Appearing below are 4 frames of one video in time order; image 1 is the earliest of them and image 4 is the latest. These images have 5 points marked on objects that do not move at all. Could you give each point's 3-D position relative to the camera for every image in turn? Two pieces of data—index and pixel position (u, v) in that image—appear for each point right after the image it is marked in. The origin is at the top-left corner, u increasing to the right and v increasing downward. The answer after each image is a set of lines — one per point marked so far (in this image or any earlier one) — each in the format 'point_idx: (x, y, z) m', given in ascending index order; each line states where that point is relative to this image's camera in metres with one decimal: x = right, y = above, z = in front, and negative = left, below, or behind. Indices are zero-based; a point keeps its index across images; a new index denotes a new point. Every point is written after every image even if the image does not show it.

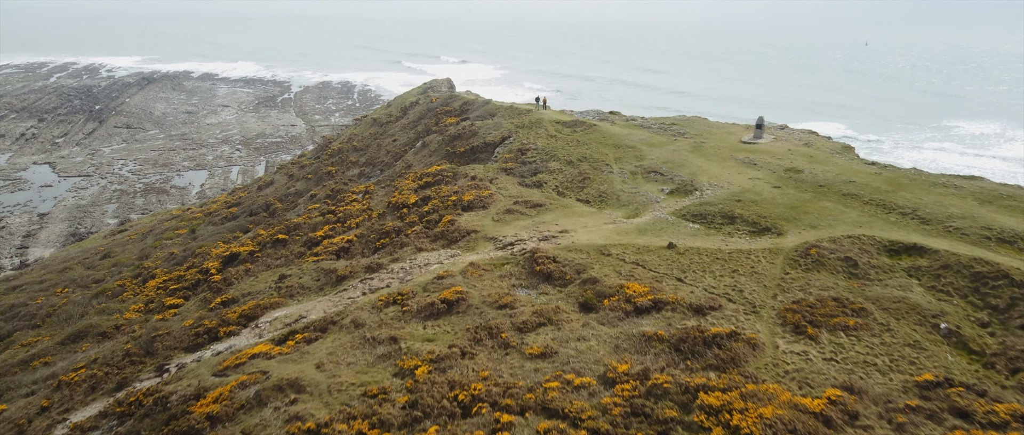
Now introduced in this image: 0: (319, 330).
0: (-5.6, -3.3, +14.2) m
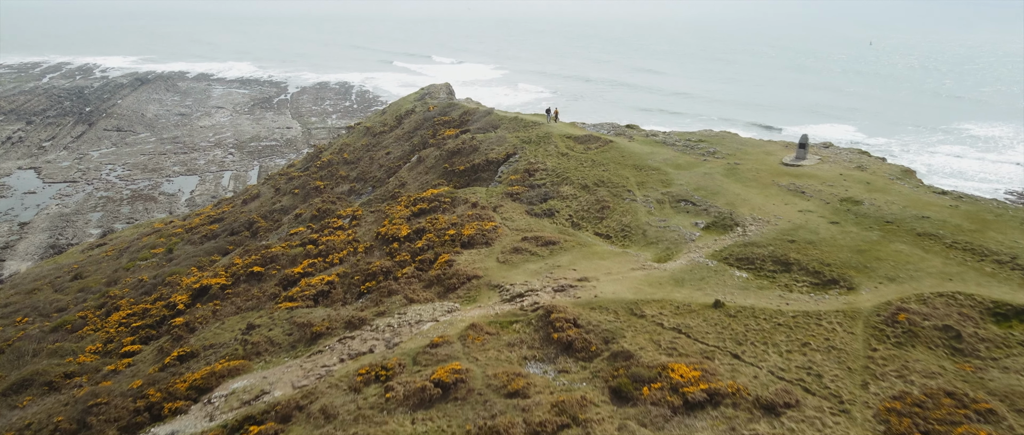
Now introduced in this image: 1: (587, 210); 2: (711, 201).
0: (-5.3, -4.6, +11.3) m
1: (+2.9, +0.3, +19.0) m
2: (+7.2, +0.6, +17.9) m
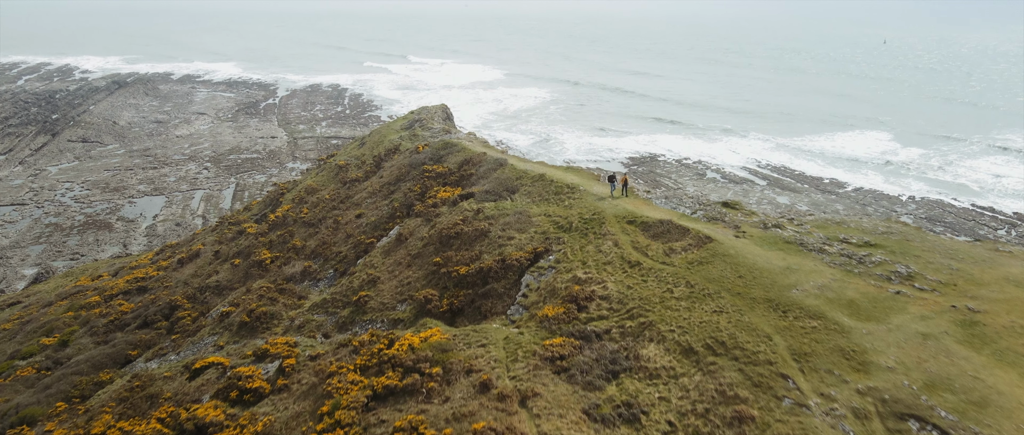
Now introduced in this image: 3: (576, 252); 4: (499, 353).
0: (-4.3, -8.9, +2.0) m
1: (+3.9, -4.0, +9.7) m
2: (+8.2, -3.7, +8.6) m
3: (+2.0, -1.0, +14.8) m
4: (-0.3, -3.2, +12.0) m
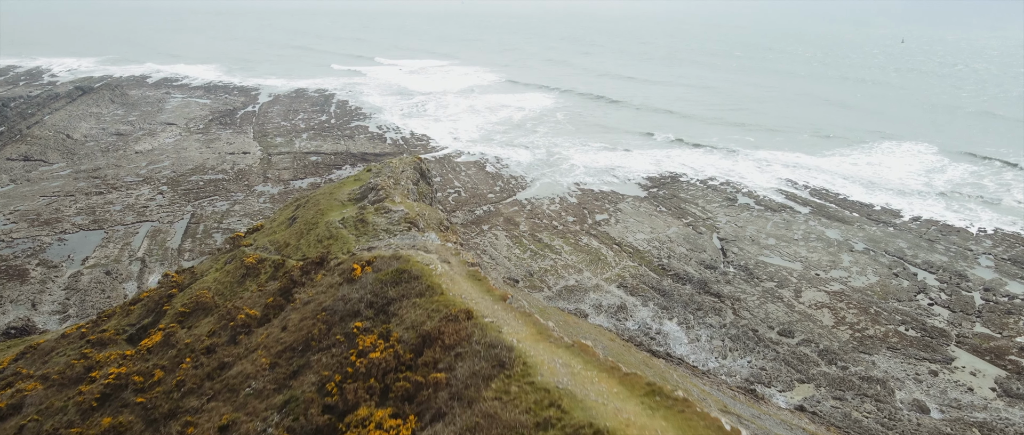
0: (-4.1, -14.3, -9.5) m
1: (+4.1, -9.3, -1.8) m
2: (+8.5, -9.0, -2.9) m
3: (+2.2, -6.3, +3.2) m
4: (0.0, -8.6, +0.5) m
